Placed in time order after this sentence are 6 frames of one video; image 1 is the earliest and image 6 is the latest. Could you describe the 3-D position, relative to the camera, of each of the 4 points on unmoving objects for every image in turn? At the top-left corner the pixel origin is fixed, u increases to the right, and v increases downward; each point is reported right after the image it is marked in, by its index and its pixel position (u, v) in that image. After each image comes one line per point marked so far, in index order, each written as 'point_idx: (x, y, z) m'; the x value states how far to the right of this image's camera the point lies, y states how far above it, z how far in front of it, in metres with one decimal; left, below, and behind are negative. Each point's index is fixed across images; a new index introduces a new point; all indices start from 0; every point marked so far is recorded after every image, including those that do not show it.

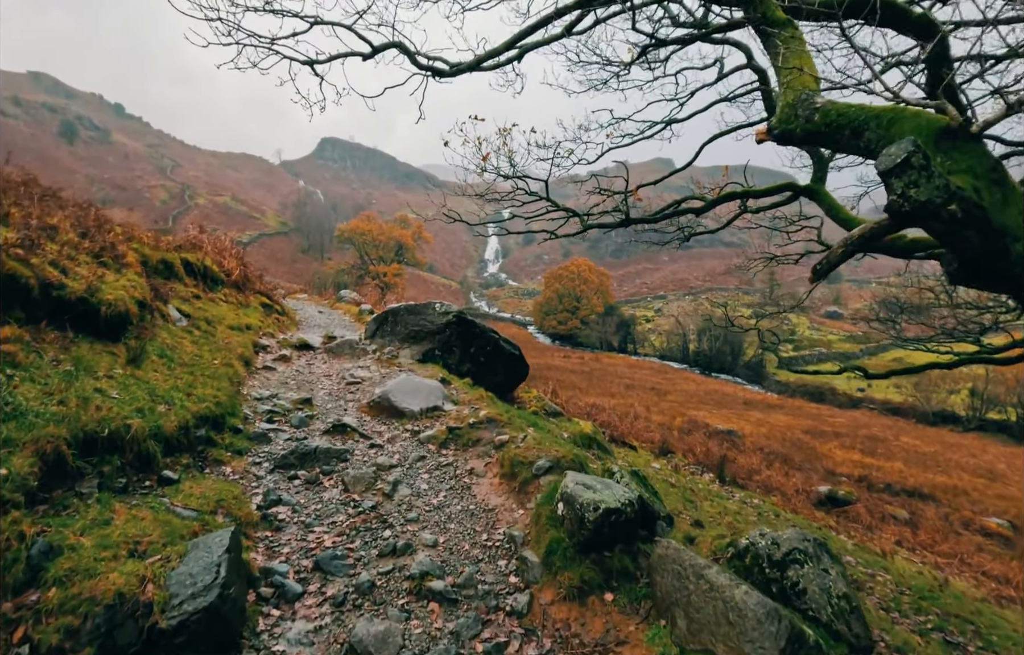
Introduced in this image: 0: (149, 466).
0: (-2.9, -1.1, +4.5) m
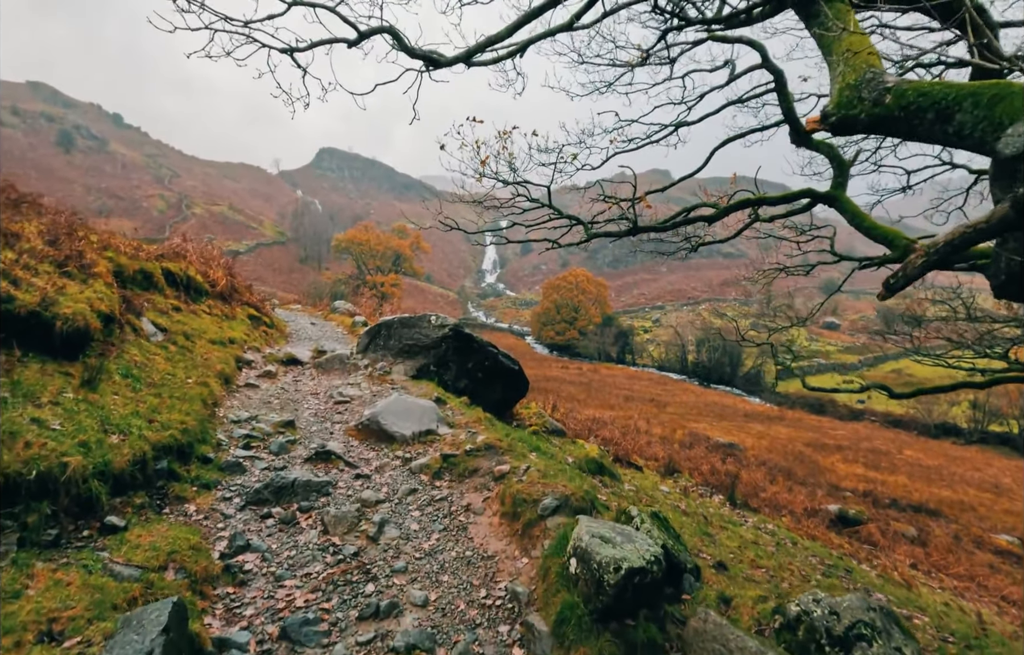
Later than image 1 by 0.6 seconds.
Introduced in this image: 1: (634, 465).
0: (-2.9, -1.3, +3.8) m
1: (+2.7, -3.1, +12.3) m
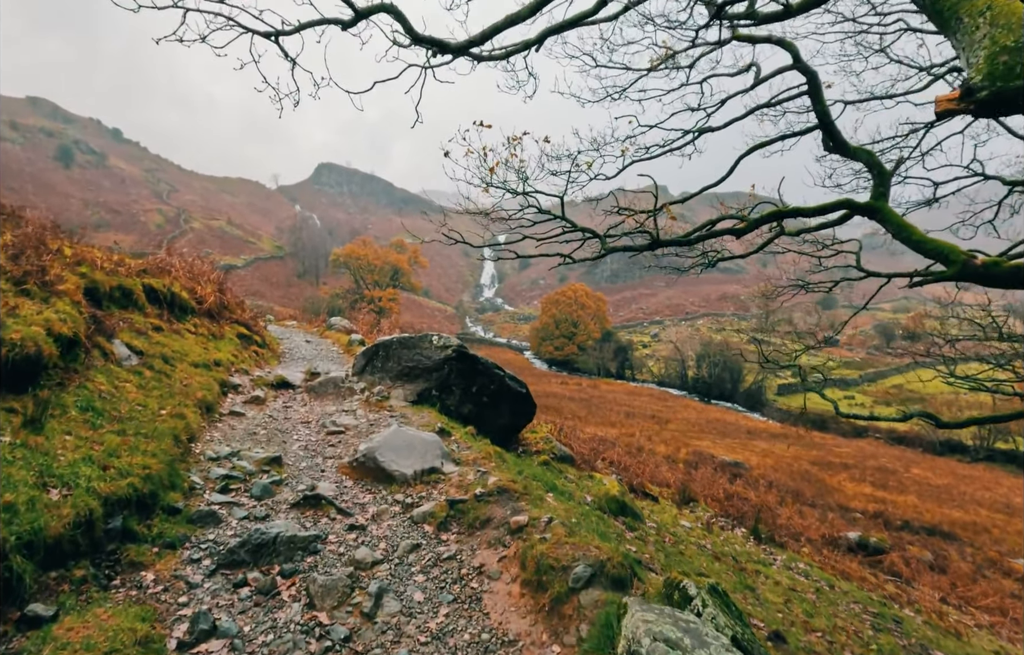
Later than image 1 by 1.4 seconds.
0: (-2.7, -1.5, +3.0) m
1: (+2.8, -3.5, +11.5) m
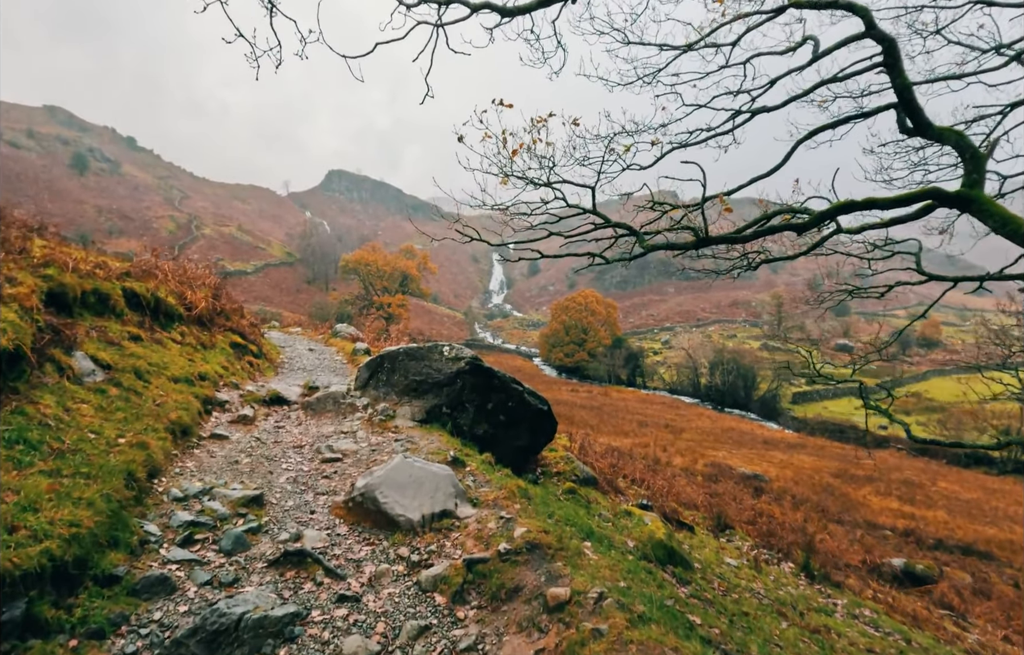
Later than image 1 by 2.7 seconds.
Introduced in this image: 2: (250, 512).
0: (-2.5, -1.5, +1.9) m
1: (+3.2, -3.6, +10.3) m
2: (-2.4, -1.7, +5.1) m
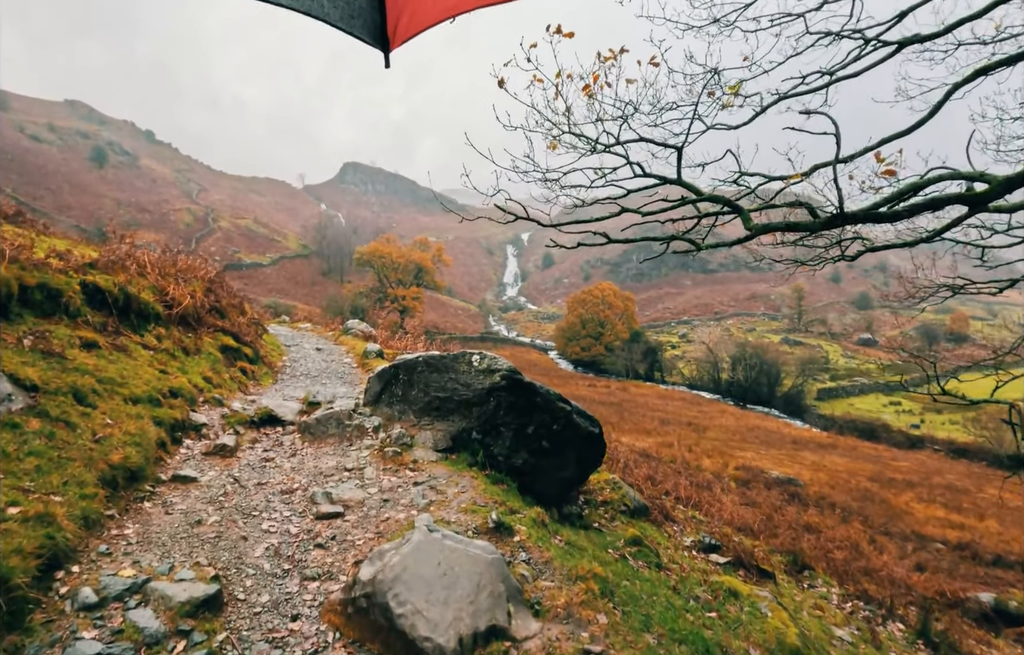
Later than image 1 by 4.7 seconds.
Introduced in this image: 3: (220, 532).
0: (-2.1, -1.7, +0.2) m
1: (+3.8, -3.7, +8.4) m
2: (-1.9, -1.8, +3.4) m
3: (-2.4, -1.7, +4.6) m
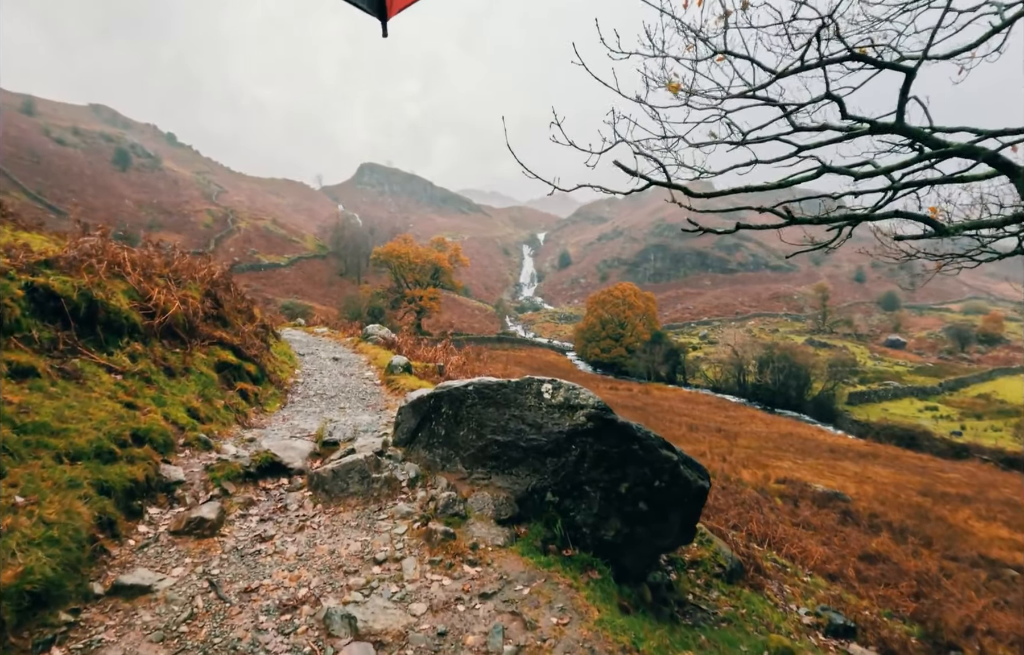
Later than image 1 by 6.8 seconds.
0: (-1.4, -1.9, -1.8) m
1: (+4.7, -3.9, +6.3) m
2: (-1.2, -2.0, +1.5) m
3: (-1.7, -1.9, +2.7) m
